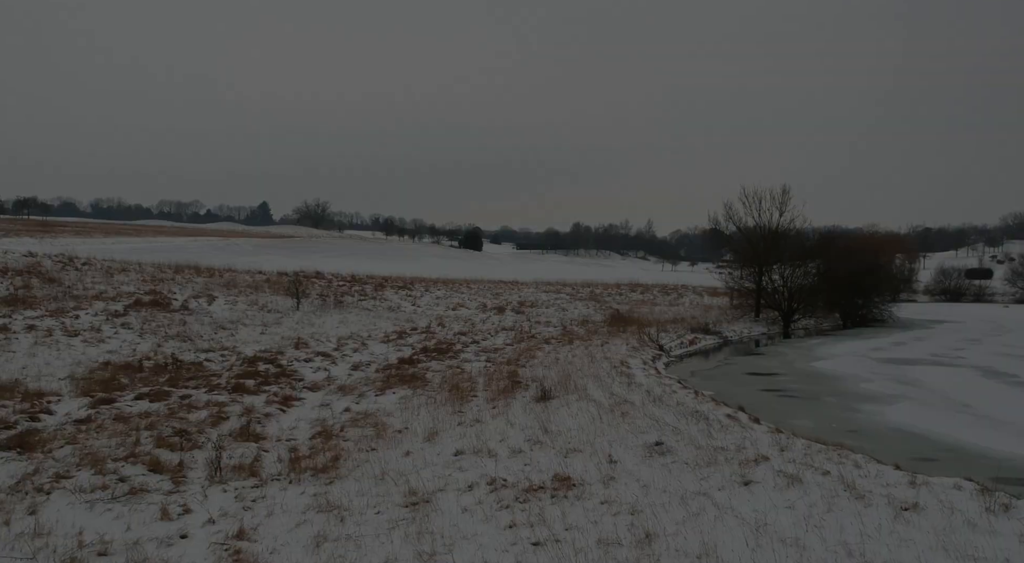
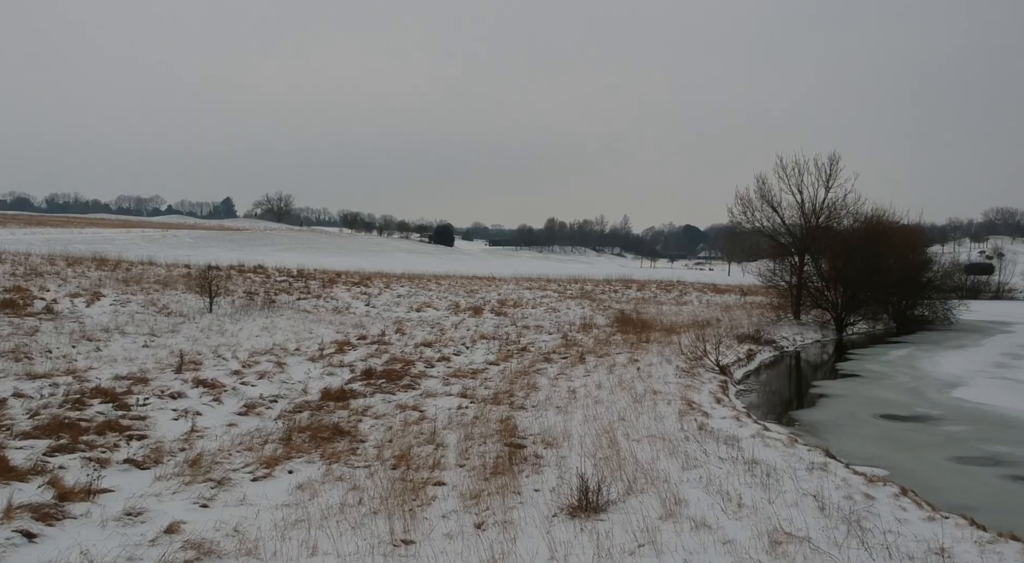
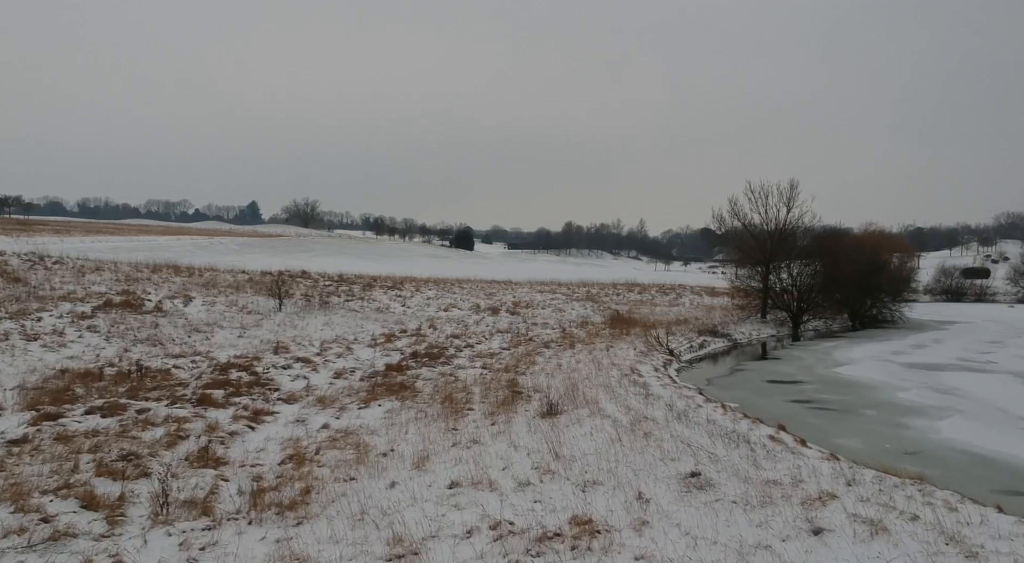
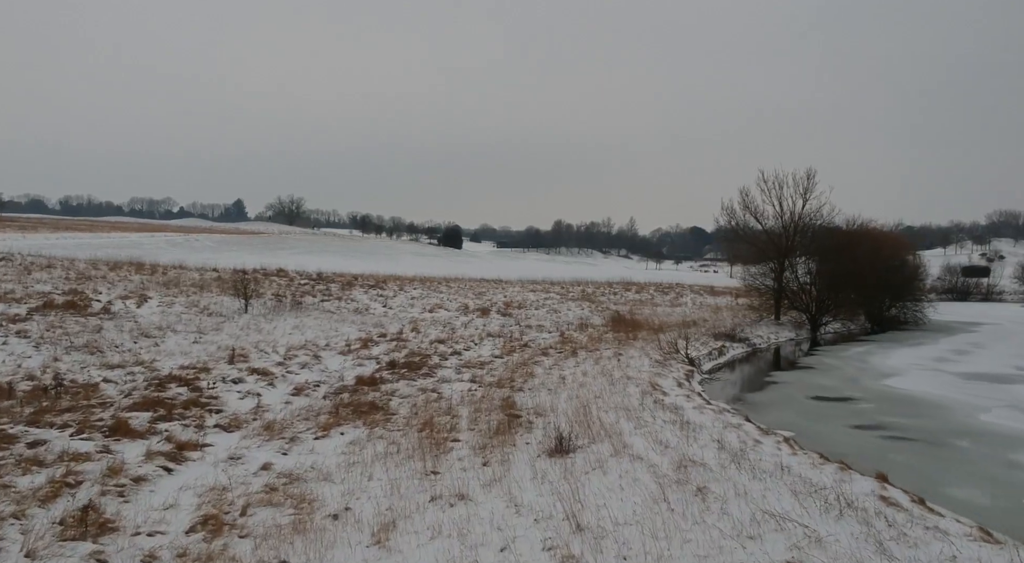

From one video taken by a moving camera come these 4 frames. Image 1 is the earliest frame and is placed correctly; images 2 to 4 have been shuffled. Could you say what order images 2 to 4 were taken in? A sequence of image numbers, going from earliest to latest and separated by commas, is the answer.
3, 4, 2
